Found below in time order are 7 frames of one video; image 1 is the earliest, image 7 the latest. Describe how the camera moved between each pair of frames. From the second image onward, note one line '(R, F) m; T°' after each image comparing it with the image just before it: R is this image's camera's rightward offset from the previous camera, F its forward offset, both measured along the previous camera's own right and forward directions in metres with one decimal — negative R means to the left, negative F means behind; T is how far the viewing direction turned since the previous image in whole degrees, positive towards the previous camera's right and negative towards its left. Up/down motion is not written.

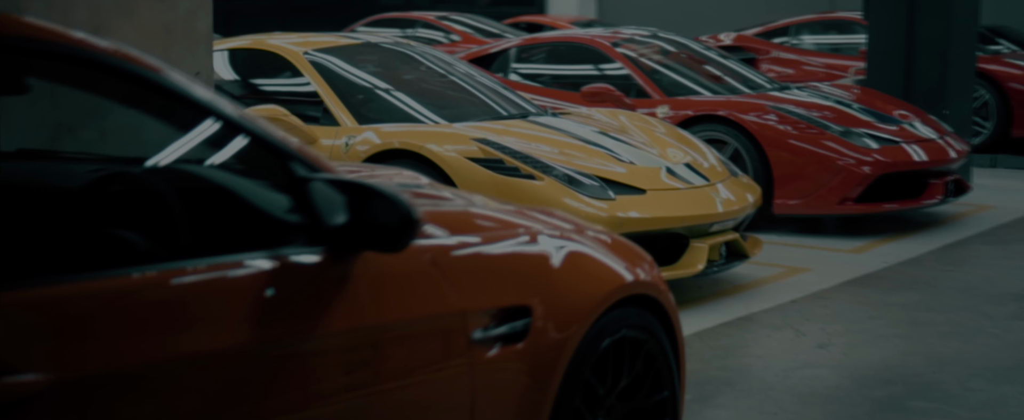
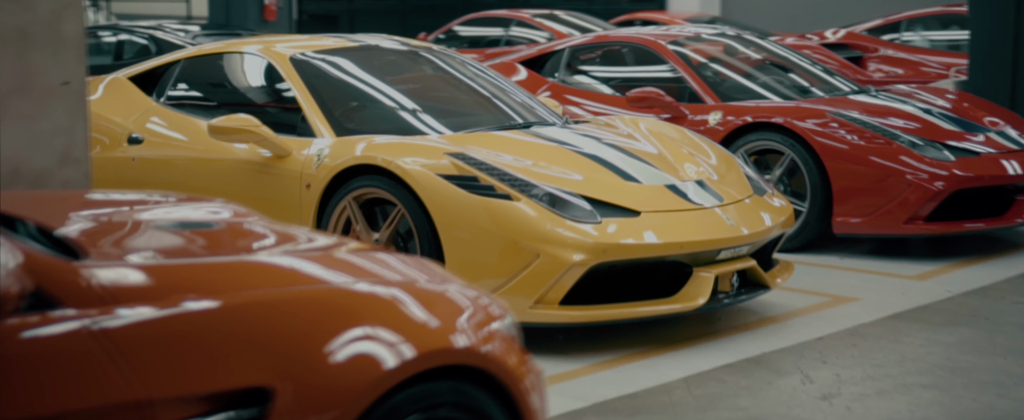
(+0.6, +0.5) m; -7°
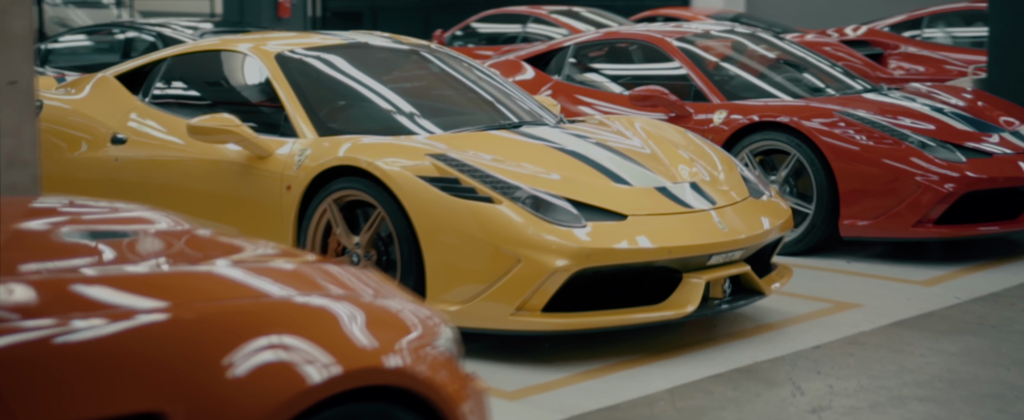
(+0.2, +0.1) m; -1°
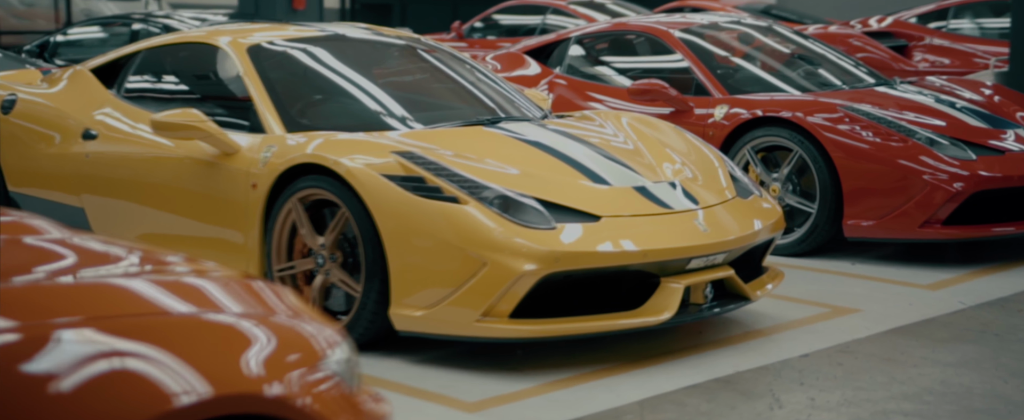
(+0.2, +0.2) m; -2°
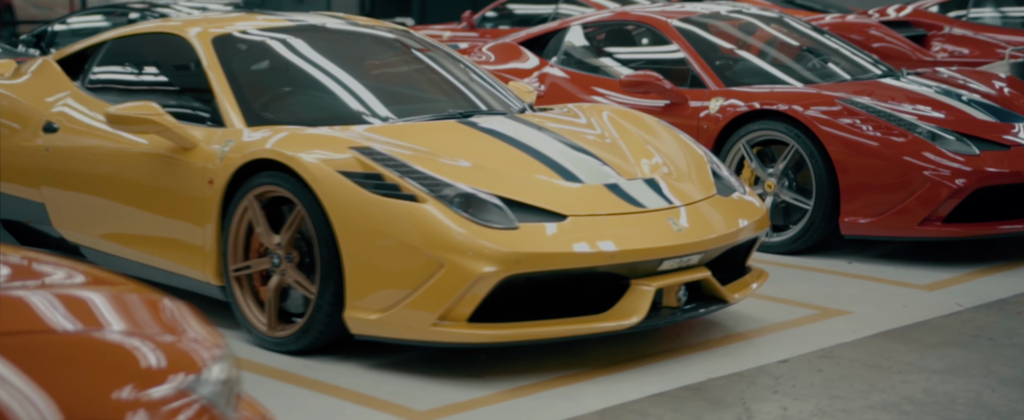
(+0.2, +0.2) m; -1°
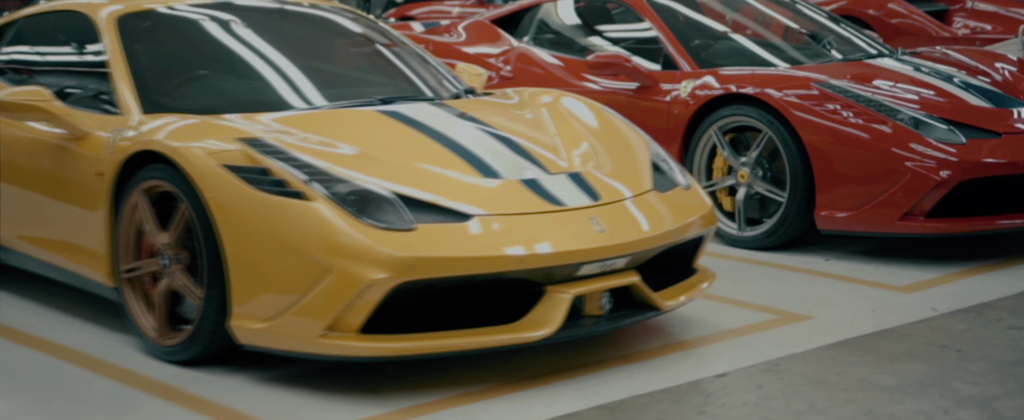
(+0.4, +0.3) m; -2°
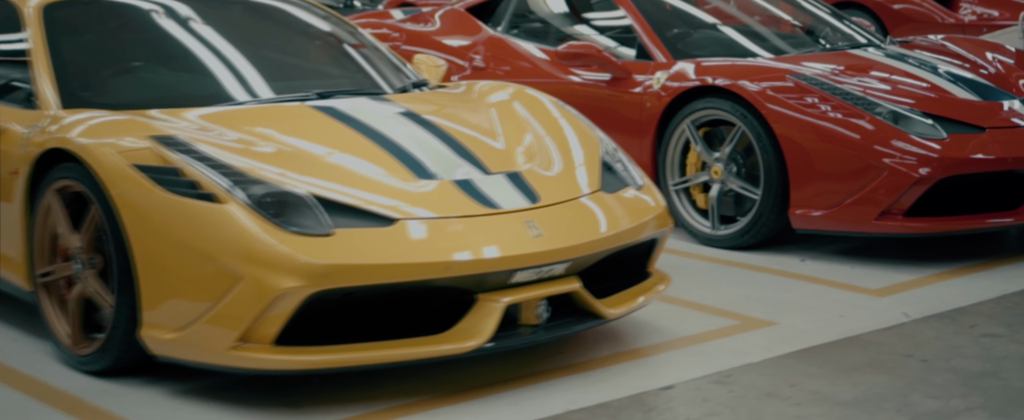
(+0.3, +0.2) m; -1°
